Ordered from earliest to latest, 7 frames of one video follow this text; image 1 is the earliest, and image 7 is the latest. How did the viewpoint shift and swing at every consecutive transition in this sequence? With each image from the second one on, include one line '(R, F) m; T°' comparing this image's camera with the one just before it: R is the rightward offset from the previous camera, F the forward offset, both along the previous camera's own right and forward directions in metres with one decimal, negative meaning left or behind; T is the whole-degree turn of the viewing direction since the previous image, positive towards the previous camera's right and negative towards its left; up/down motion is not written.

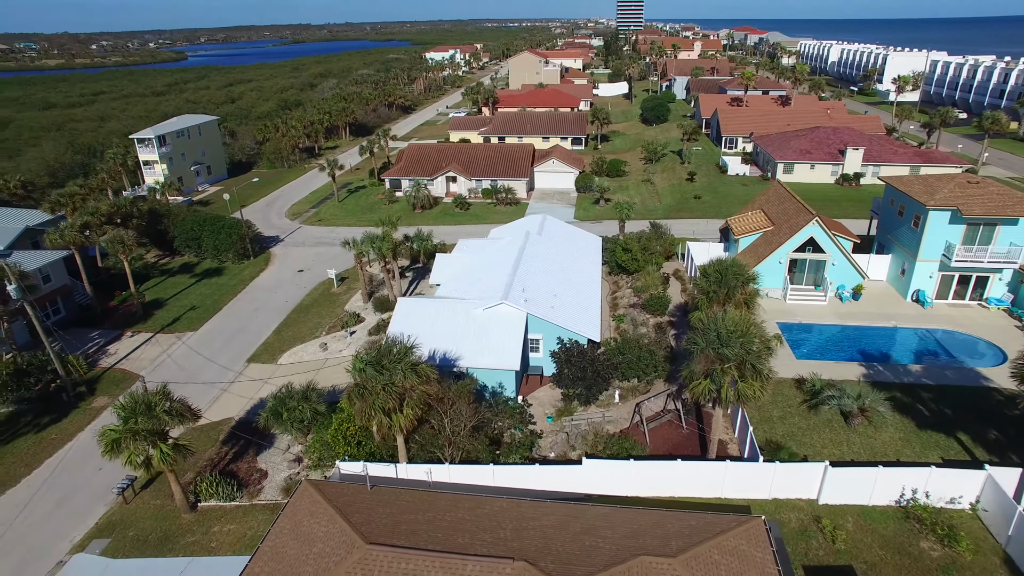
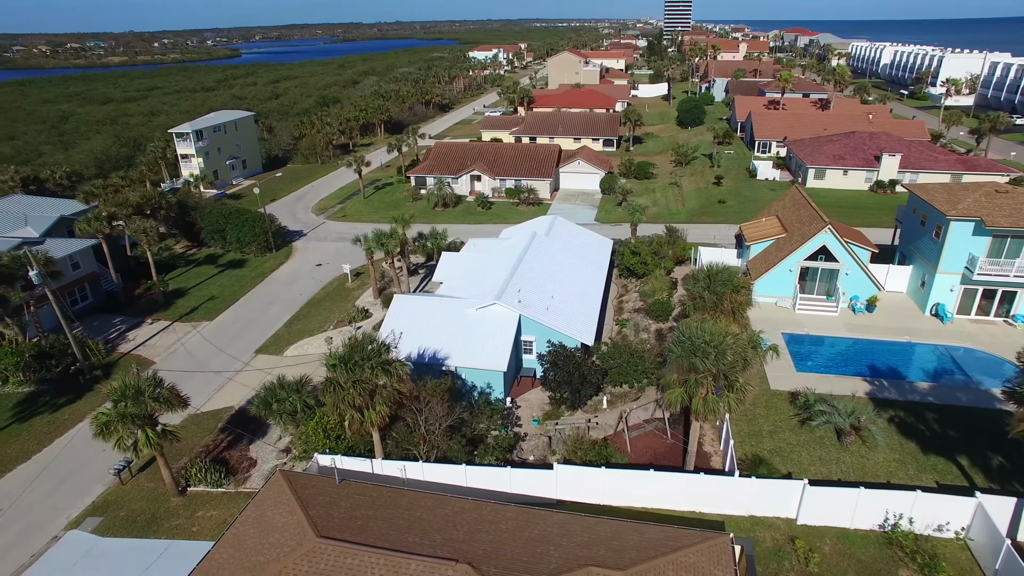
(+2.1, +0.2) m; -4°
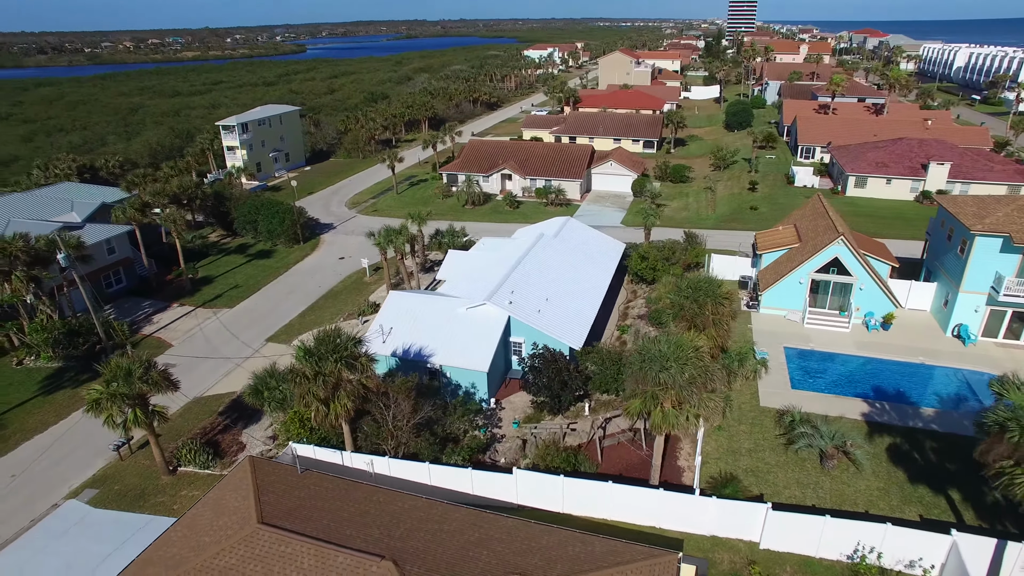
(+2.7, +0.2) m; -5°
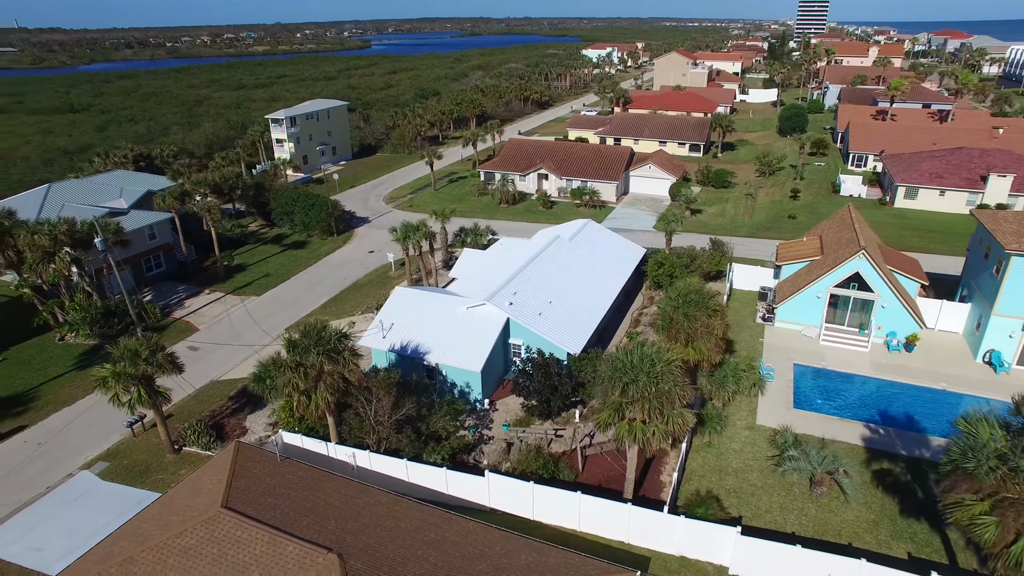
(+2.3, +0.2) m; -5°
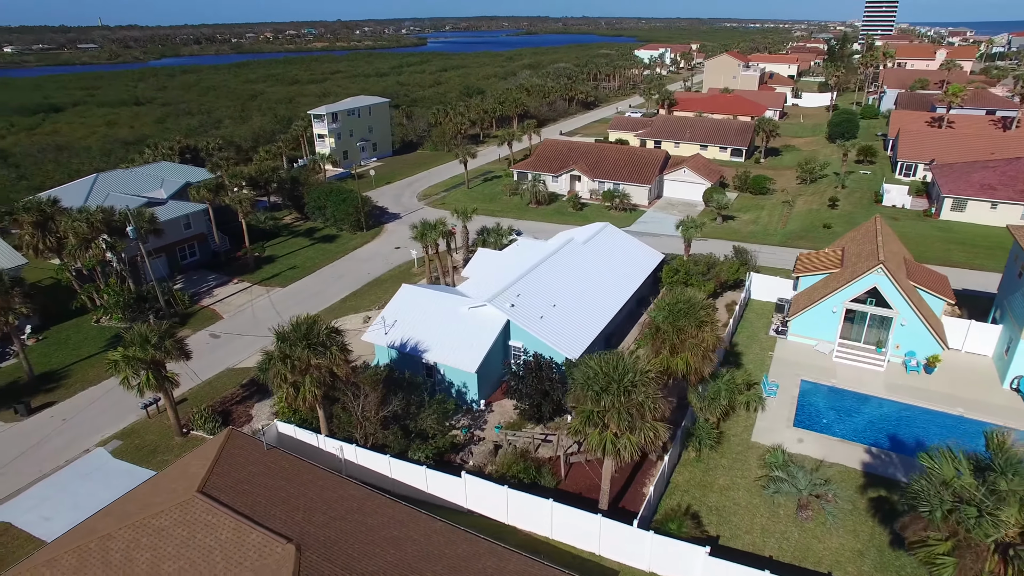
(+2.0, +0.1) m; -4°
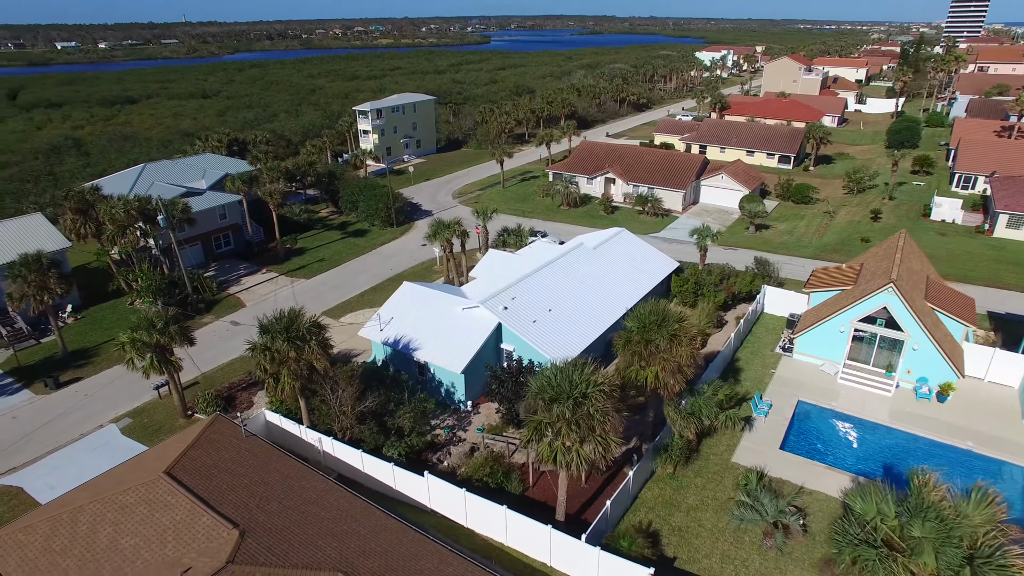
(+2.6, +0.2) m; -5°
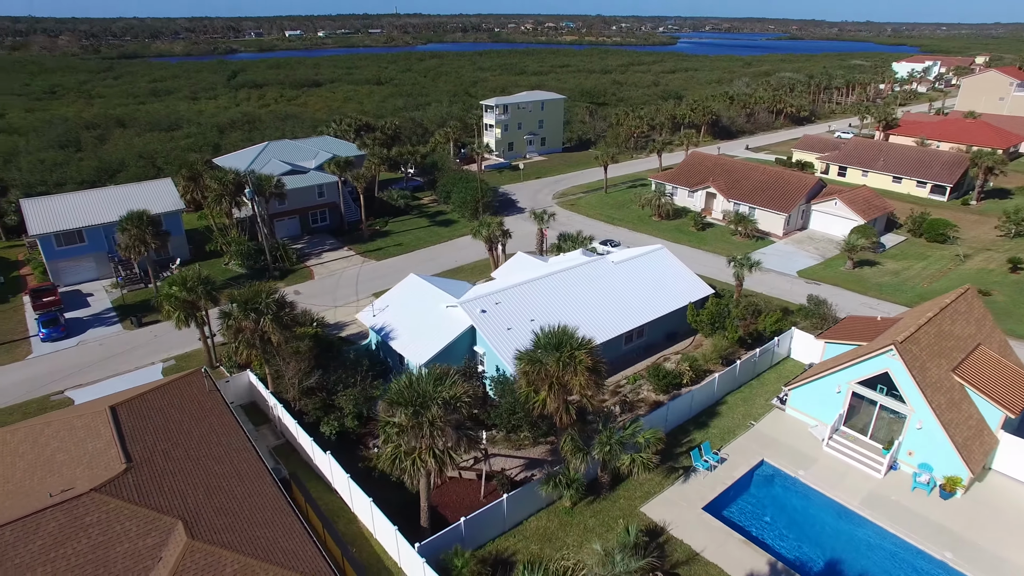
(+7.7, +1.2) m; -15°
